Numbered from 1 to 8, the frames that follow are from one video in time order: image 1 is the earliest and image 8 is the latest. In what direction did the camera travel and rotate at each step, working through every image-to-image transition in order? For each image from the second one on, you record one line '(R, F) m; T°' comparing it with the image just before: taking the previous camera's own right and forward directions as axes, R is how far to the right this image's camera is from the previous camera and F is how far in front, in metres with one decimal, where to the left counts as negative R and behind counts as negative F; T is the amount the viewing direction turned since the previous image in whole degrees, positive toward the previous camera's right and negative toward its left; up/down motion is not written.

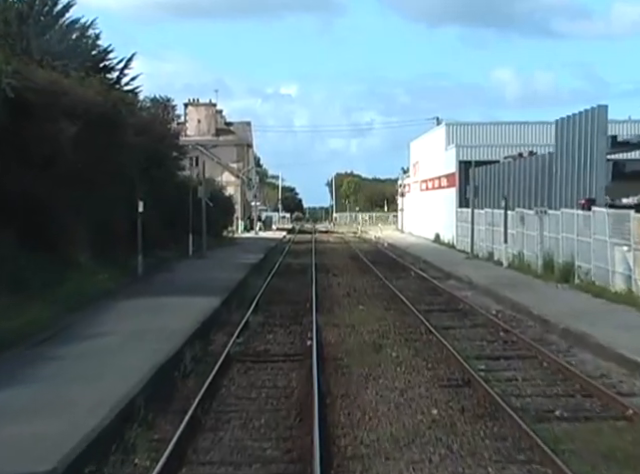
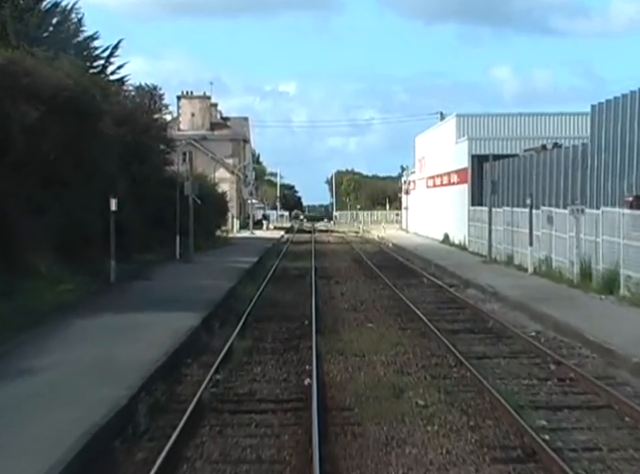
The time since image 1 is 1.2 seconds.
(0.0, +3.8) m; 0°
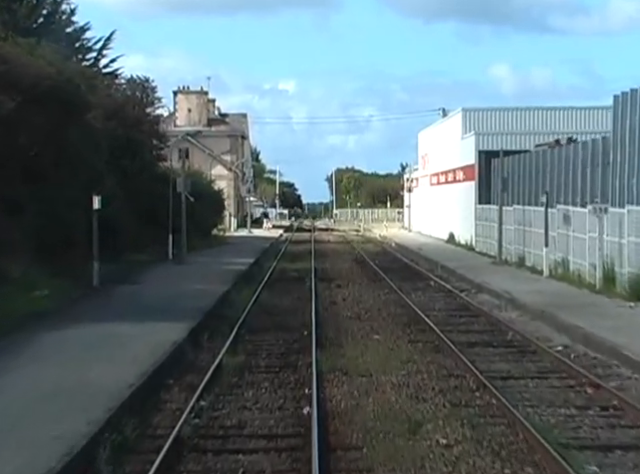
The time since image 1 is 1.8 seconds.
(0.0, +1.9) m; 0°
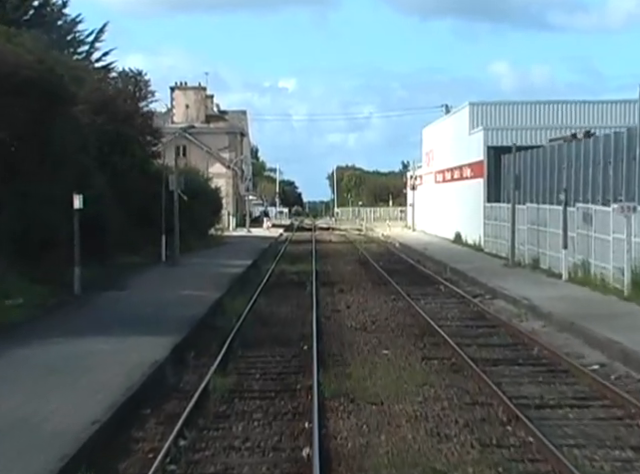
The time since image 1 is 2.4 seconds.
(0.0, +1.9) m; 0°
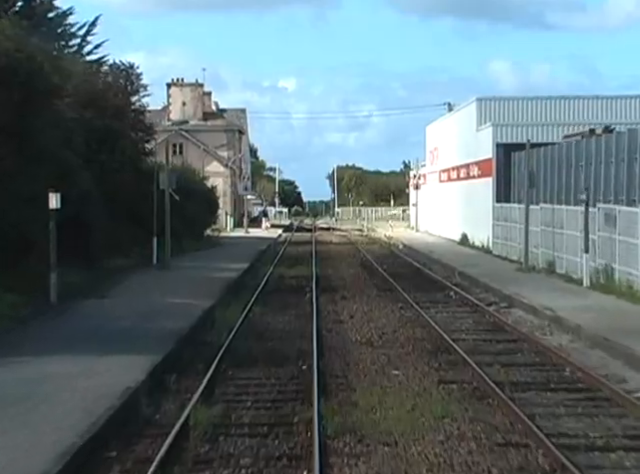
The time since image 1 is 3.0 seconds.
(0.0, +1.9) m; 0°
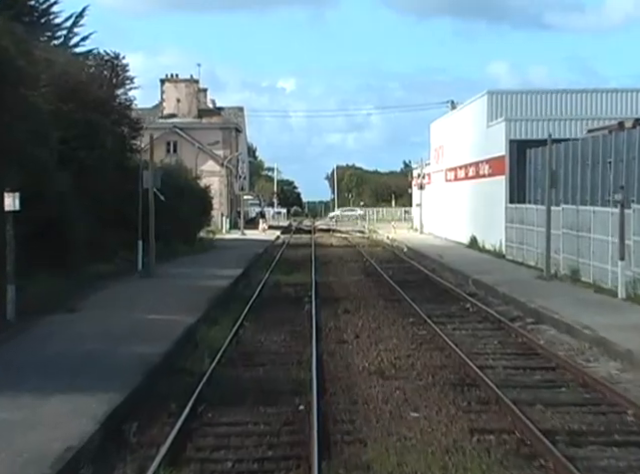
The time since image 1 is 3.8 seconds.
(0.0, +2.6) m; 0°
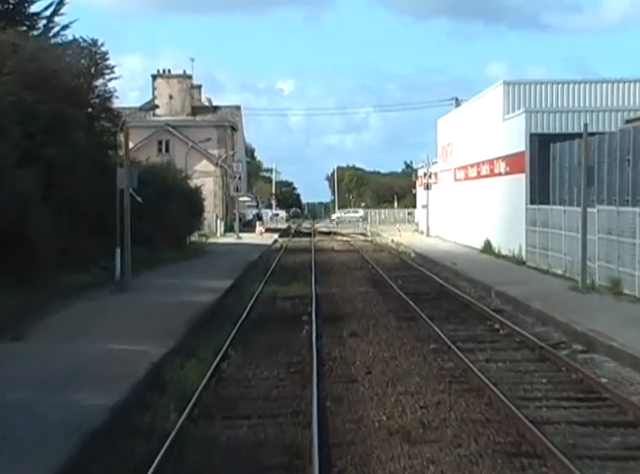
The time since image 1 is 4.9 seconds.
(0.0, +3.3) m; 0°
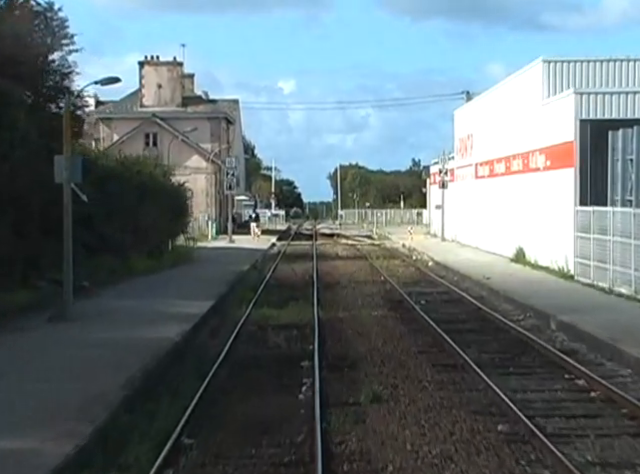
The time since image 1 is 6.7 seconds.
(-0.1, +5.6) m; 0°
